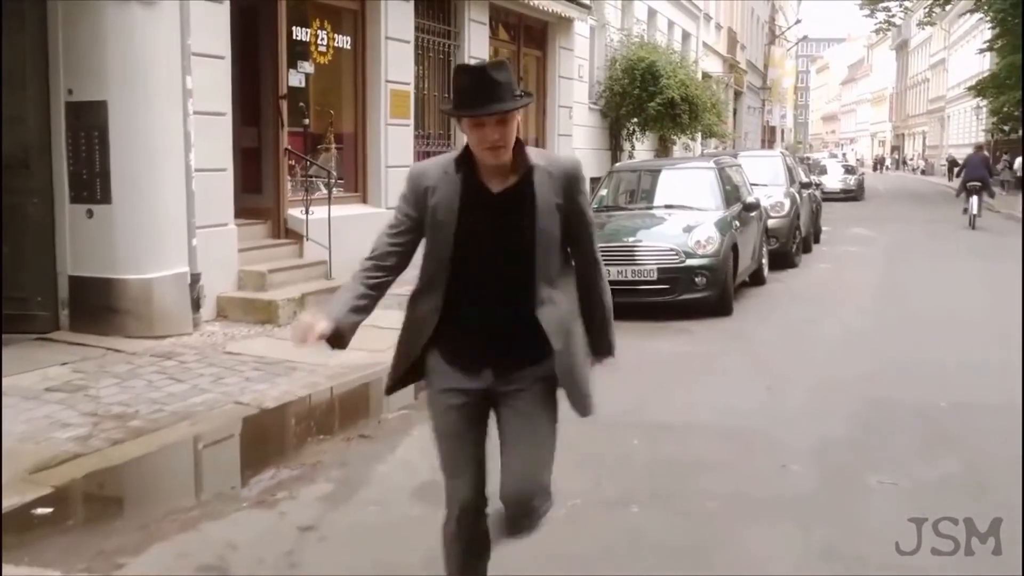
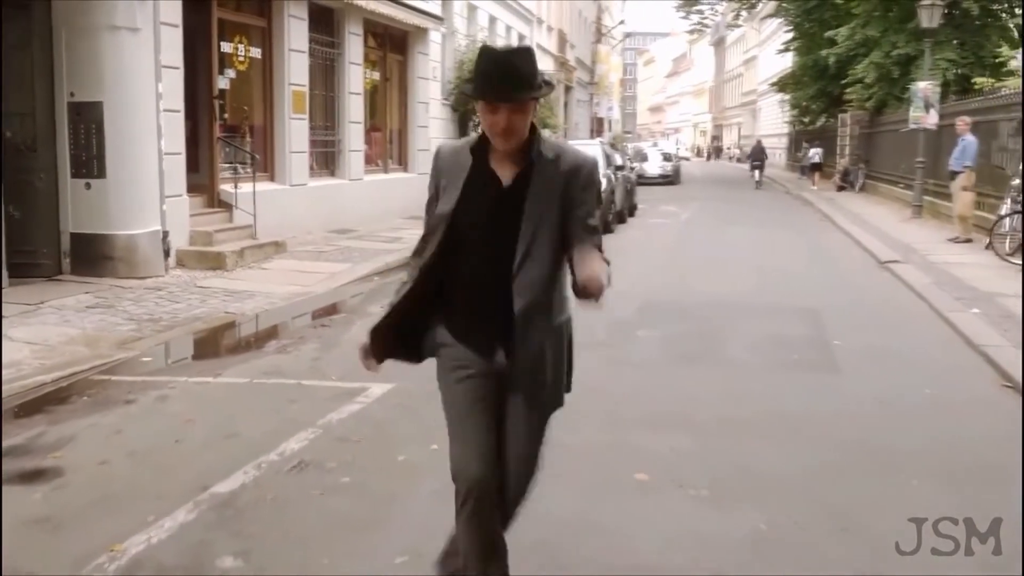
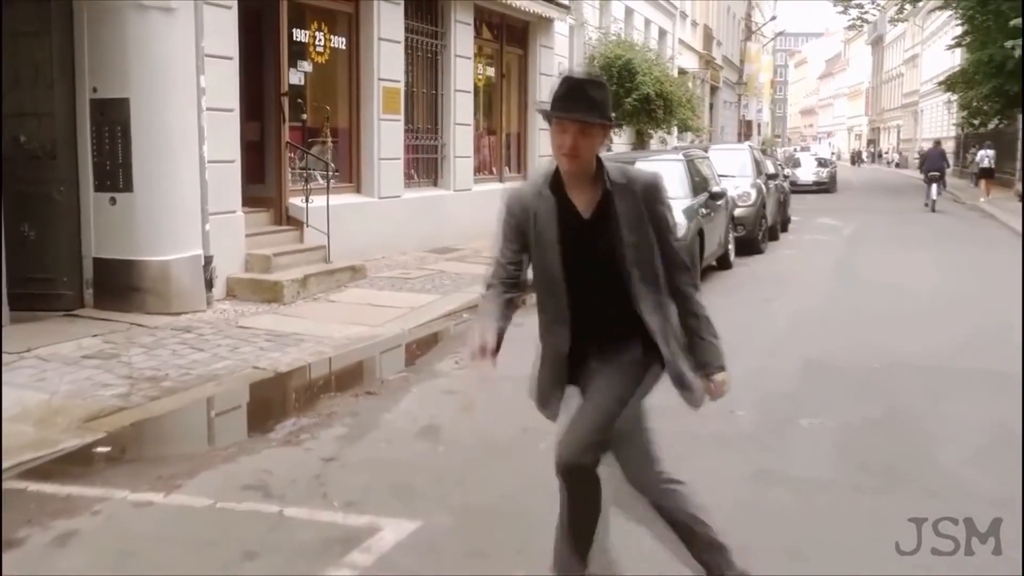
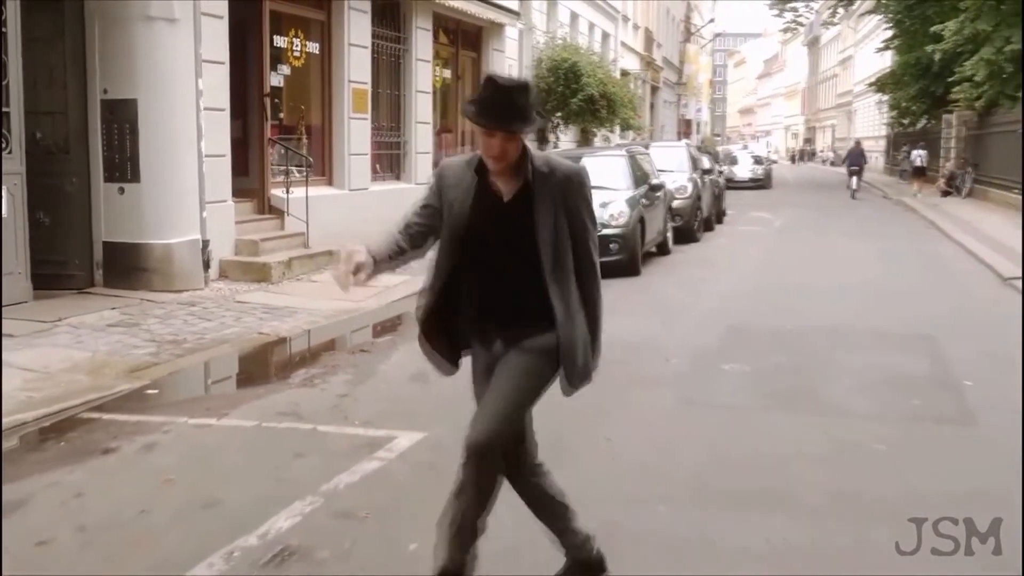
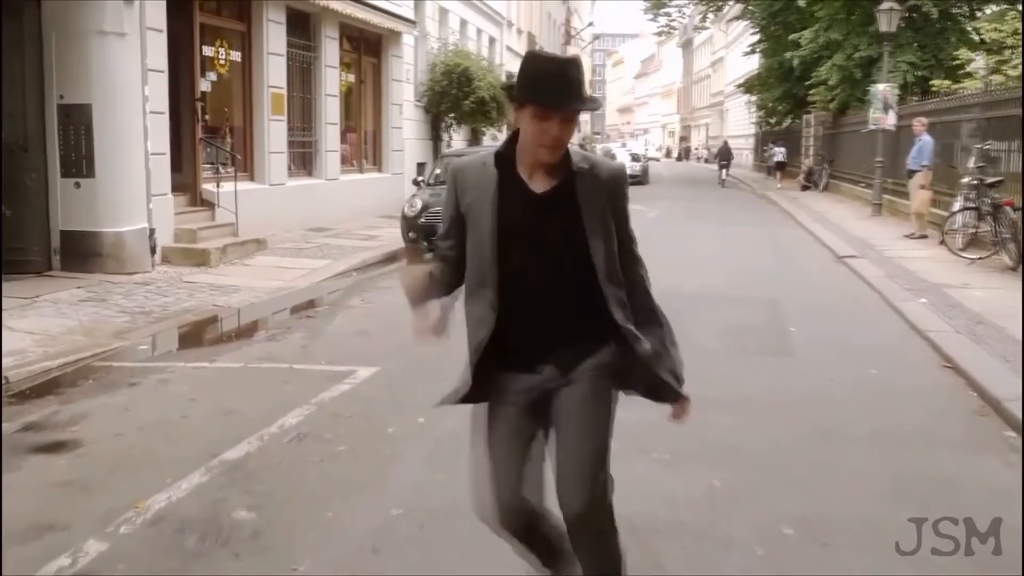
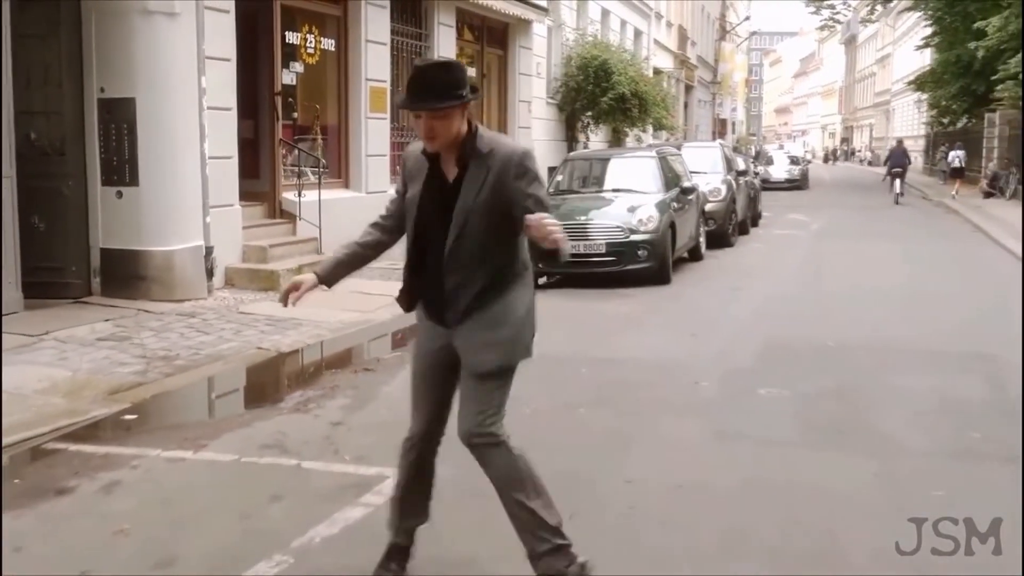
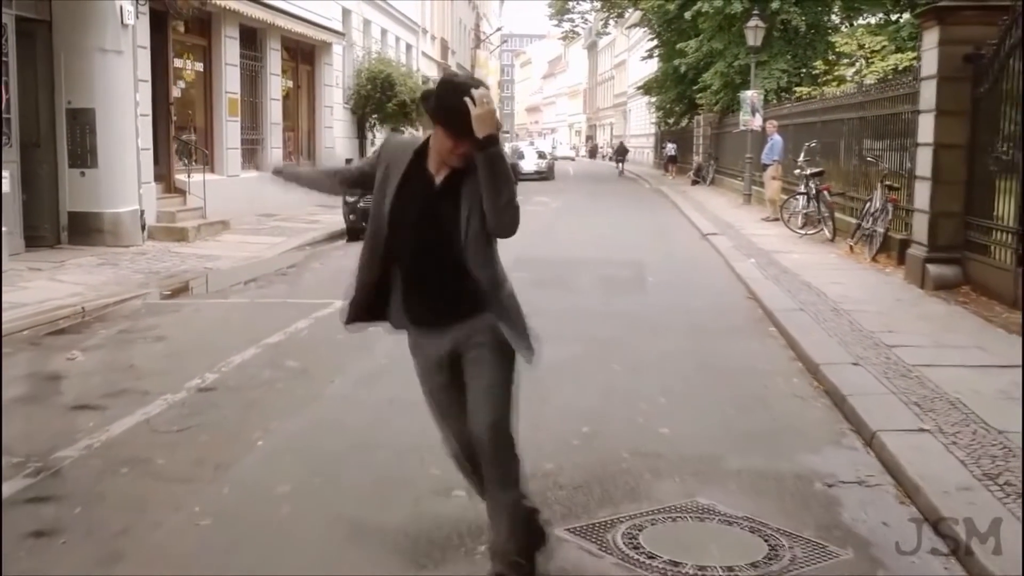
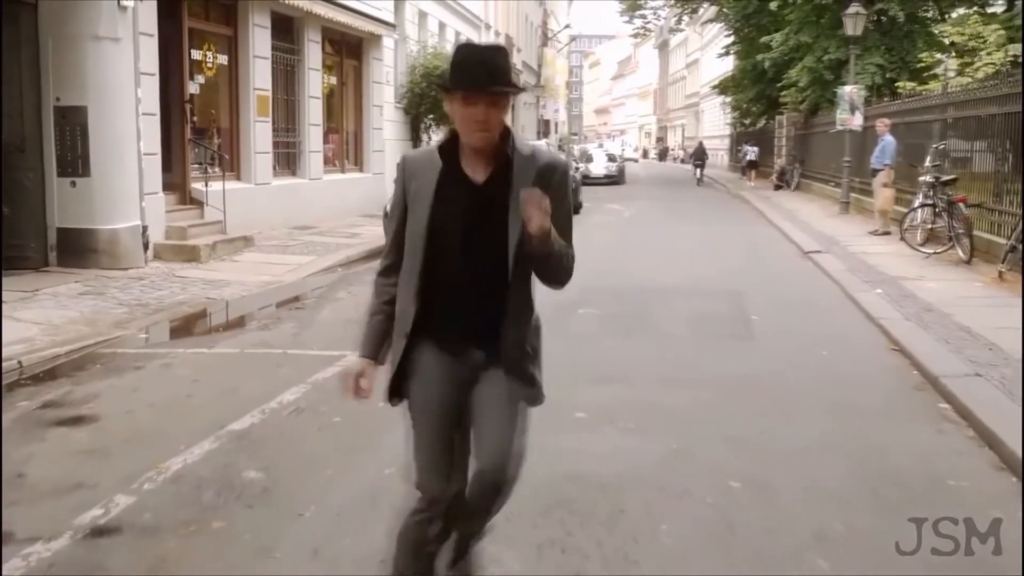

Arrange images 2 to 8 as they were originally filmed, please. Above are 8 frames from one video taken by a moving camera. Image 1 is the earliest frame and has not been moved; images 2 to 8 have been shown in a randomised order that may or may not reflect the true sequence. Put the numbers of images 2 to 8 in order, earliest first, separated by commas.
3, 6, 4, 2, 5, 8, 7
